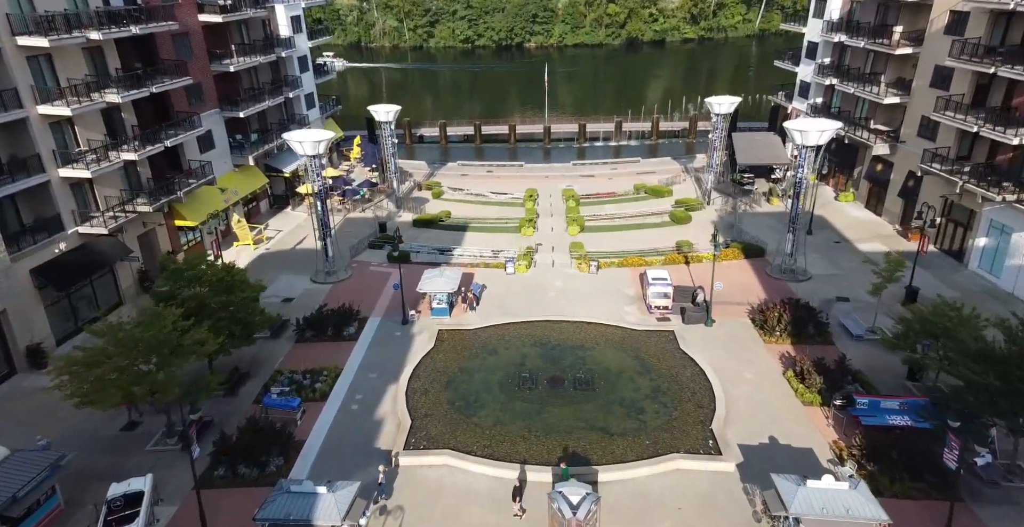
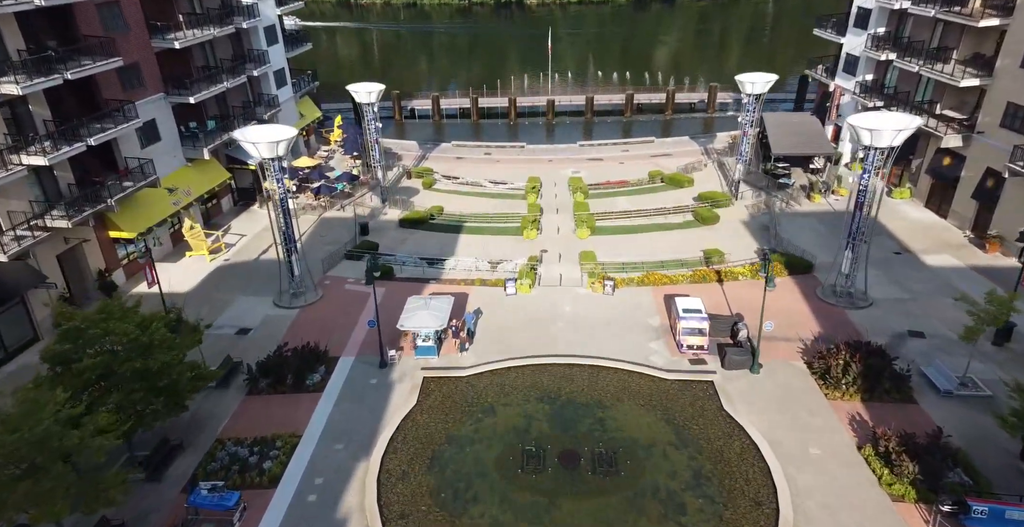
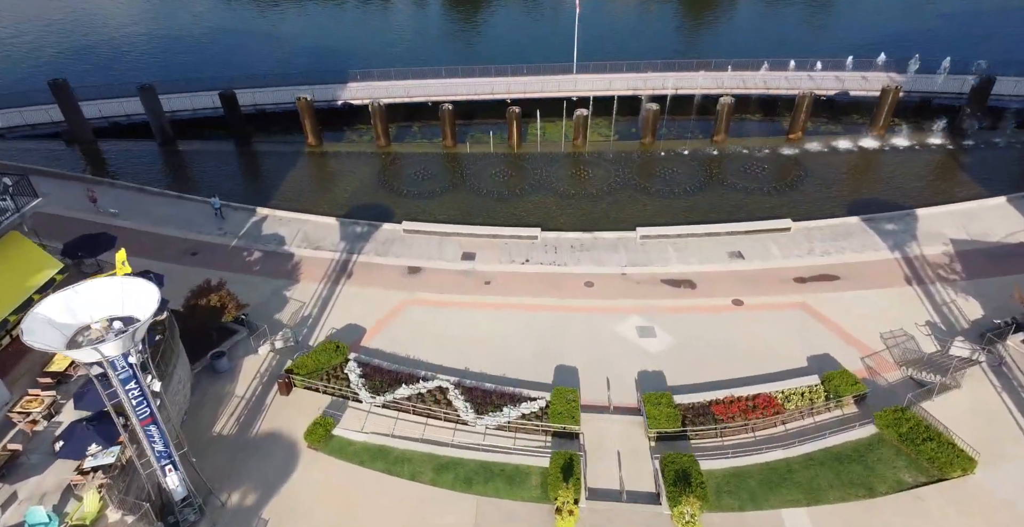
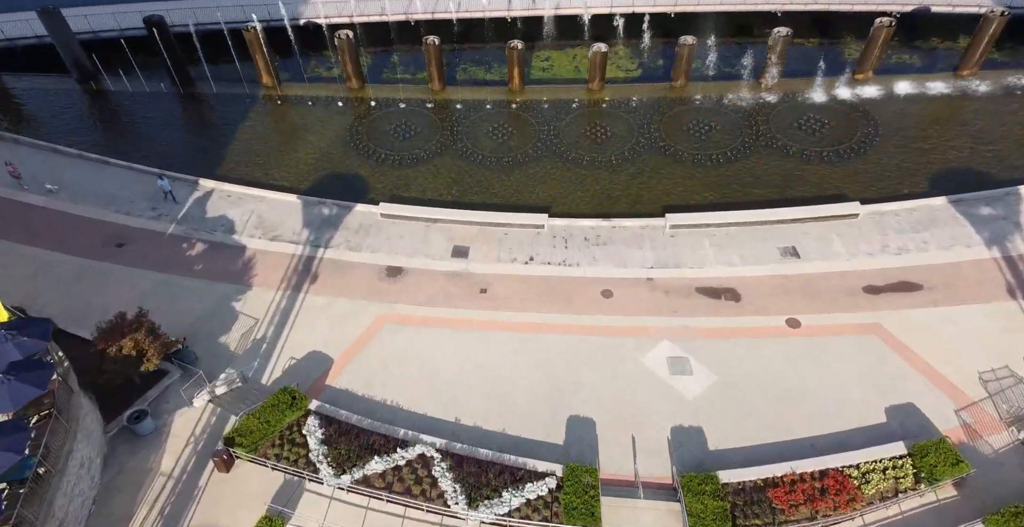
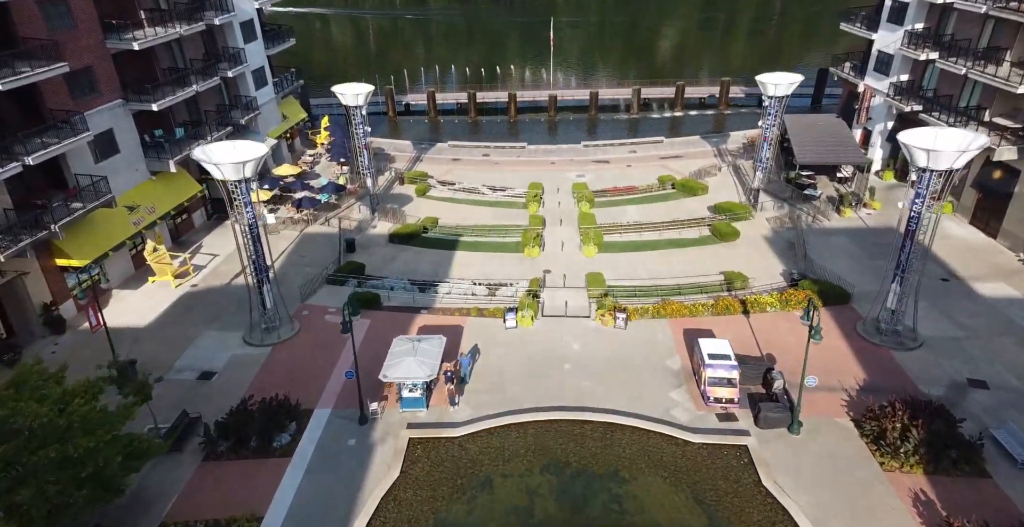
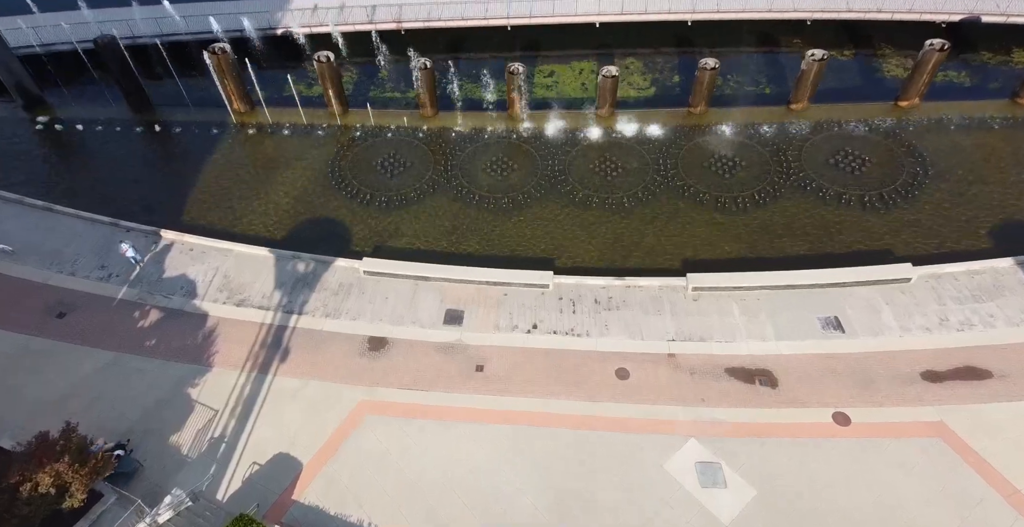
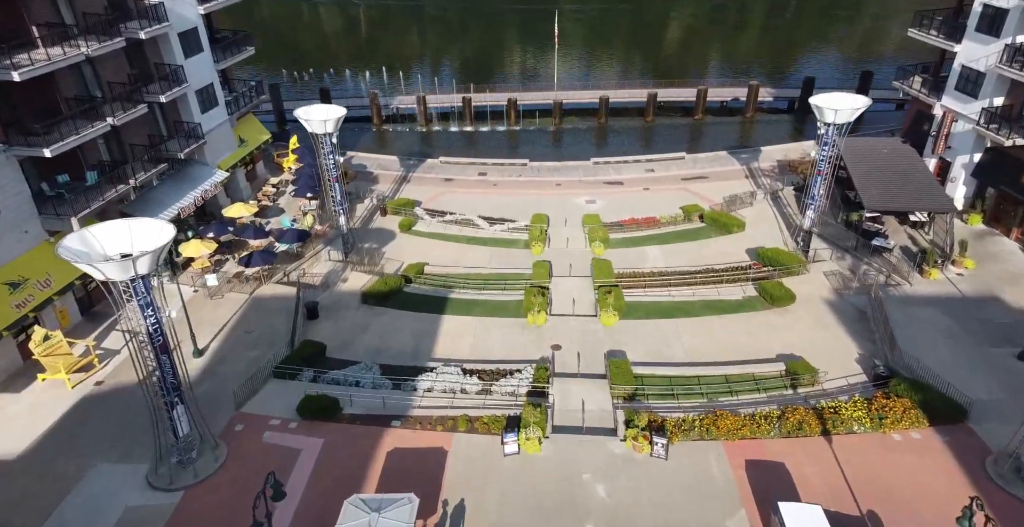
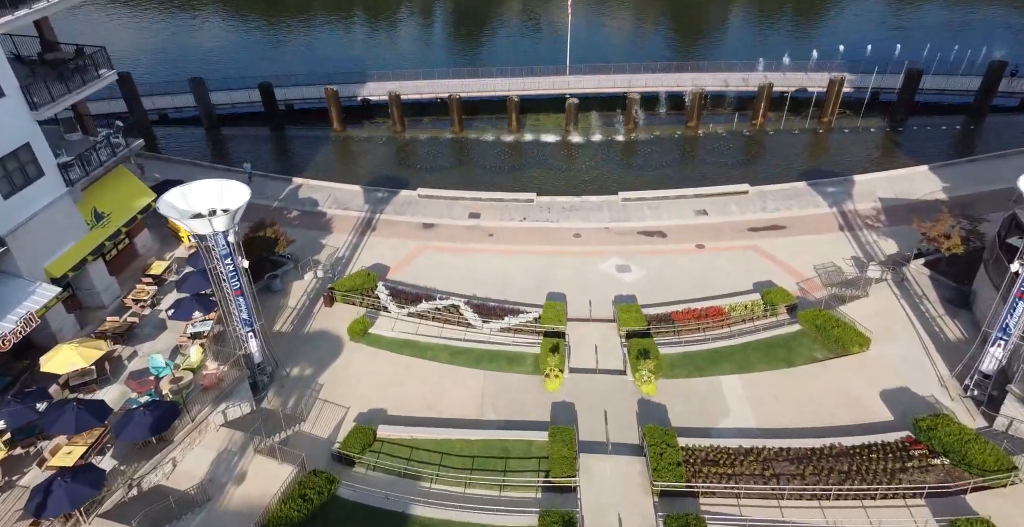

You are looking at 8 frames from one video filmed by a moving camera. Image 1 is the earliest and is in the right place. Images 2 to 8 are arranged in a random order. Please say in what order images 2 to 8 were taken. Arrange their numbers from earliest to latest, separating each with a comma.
2, 5, 7, 8, 3, 4, 6
